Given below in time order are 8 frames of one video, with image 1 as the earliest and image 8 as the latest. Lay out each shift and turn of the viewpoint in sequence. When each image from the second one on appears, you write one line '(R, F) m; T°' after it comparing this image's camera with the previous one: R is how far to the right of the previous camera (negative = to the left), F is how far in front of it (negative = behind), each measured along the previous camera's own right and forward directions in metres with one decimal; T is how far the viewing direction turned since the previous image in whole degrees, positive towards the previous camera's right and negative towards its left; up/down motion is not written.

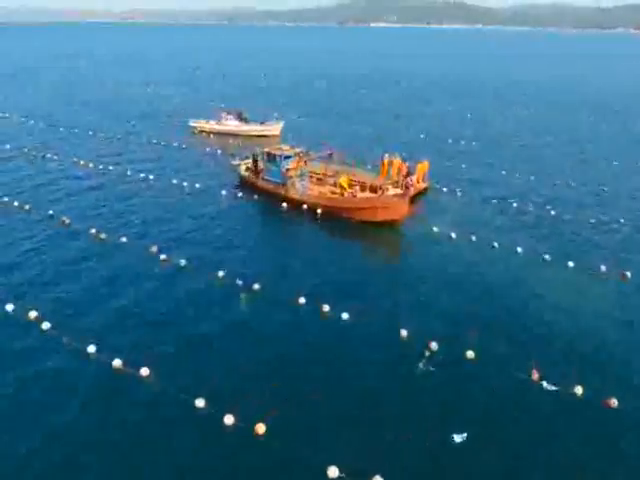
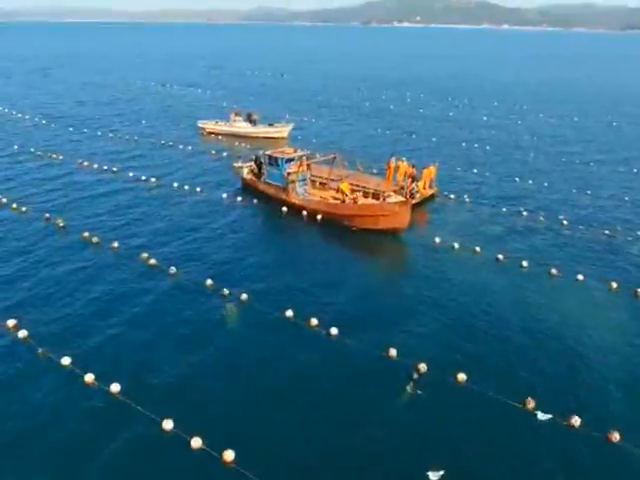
(+5.9, +6.1) m; -6°
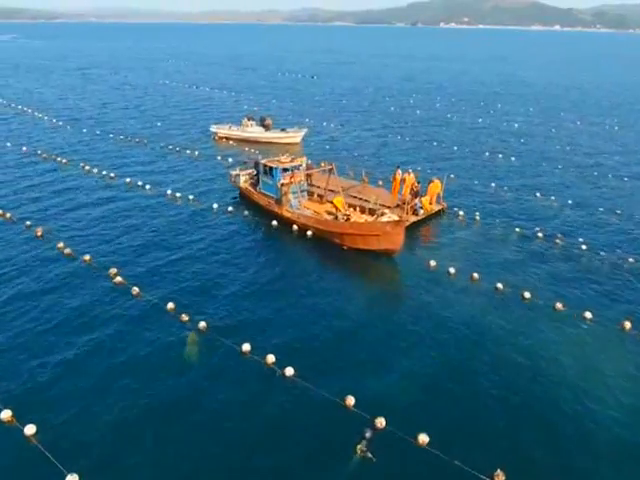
(+4.3, +3.6) m; -4°
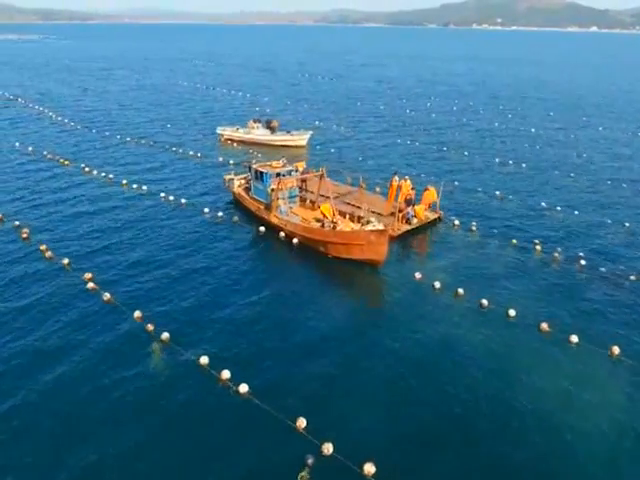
(+3.5, +1.3) m; -3°
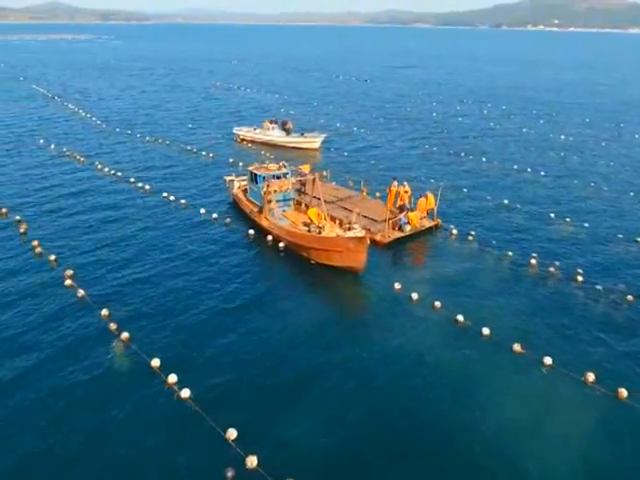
(+4.8, +0.9) m; -5°
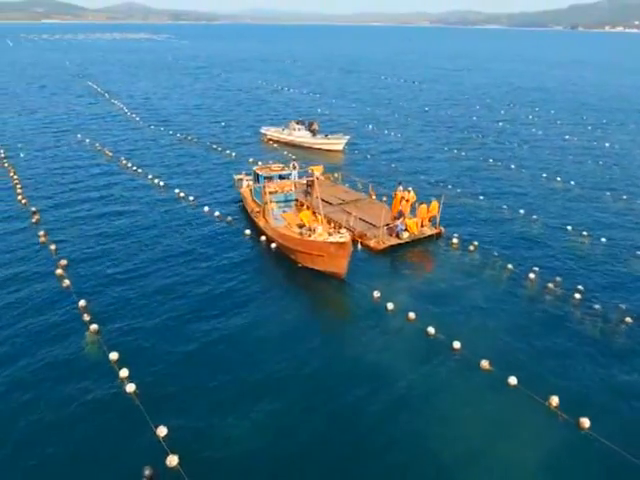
(+5.5, +0.6) m; -6°
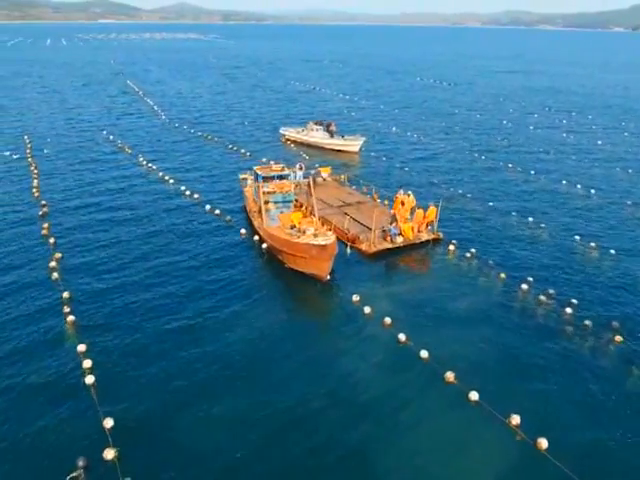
(+4.3, +0.5) m; -5°
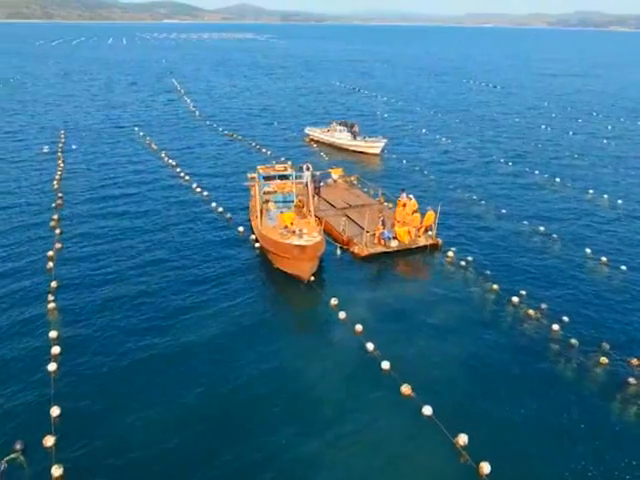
(+4.9, +0.6) m; -6°
